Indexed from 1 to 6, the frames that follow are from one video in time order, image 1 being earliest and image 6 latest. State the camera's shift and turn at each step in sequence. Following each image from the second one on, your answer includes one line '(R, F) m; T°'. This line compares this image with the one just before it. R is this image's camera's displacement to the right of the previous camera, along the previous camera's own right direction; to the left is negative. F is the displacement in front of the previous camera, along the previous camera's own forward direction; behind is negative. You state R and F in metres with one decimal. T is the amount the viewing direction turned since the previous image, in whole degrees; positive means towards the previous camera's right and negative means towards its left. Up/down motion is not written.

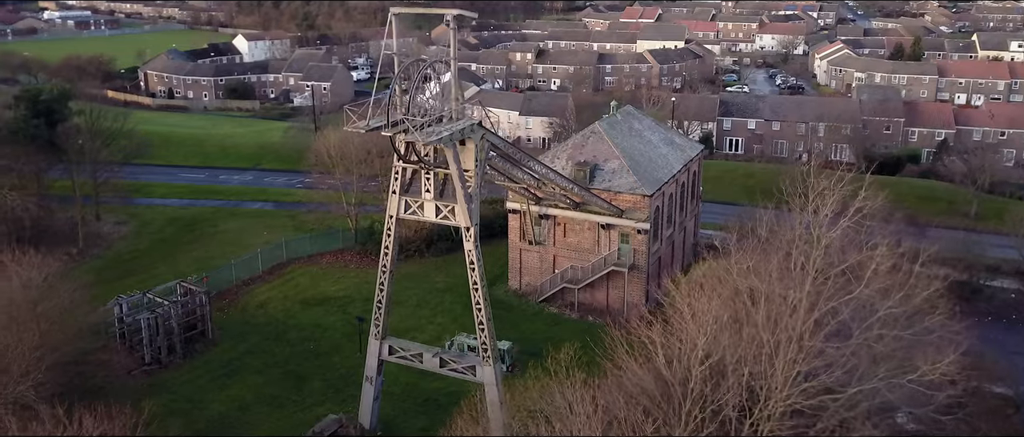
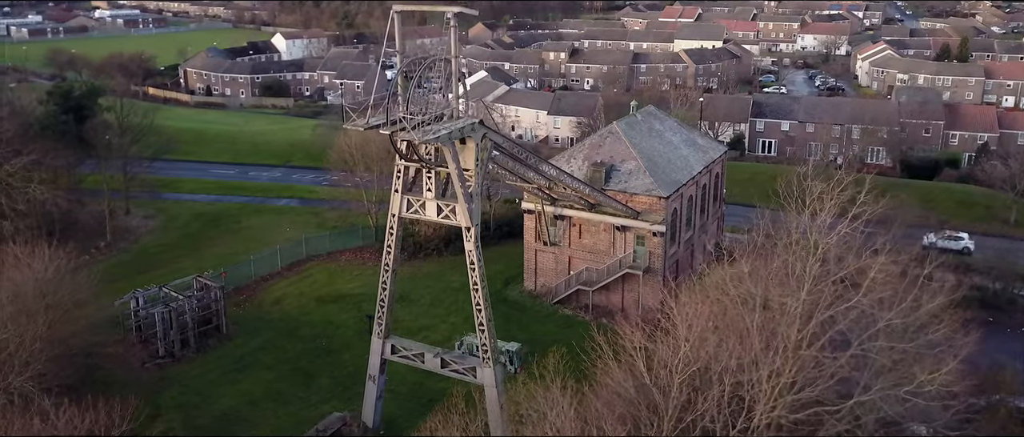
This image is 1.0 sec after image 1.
(+0.9, +0.3) m; -3°
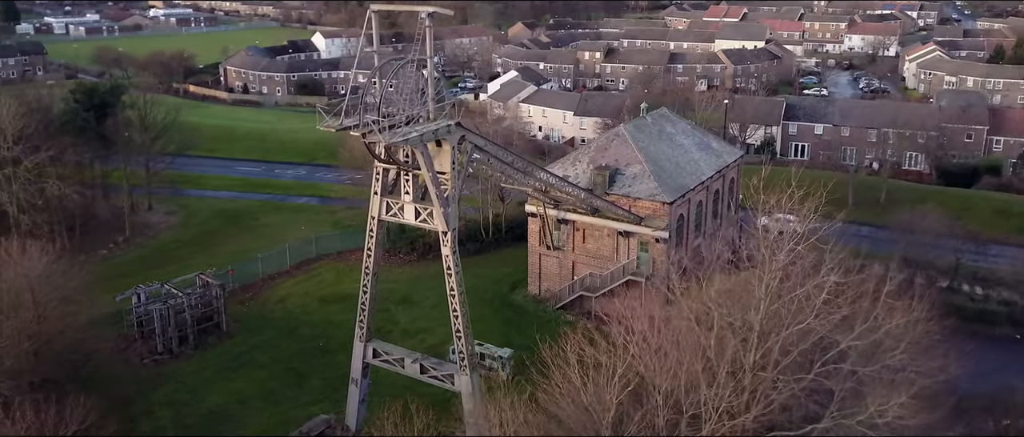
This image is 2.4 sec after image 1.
(+1.7, +0.5) m; -3°
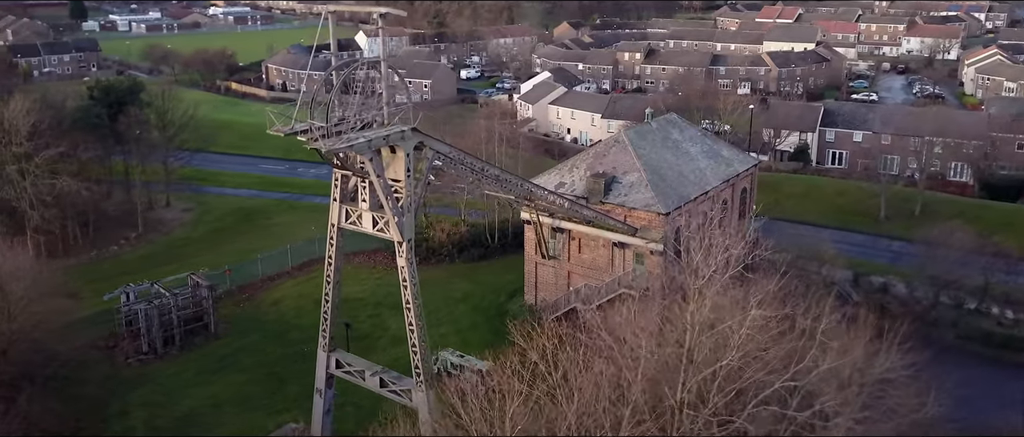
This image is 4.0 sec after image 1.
(+2.2, +1.0) m; -4°
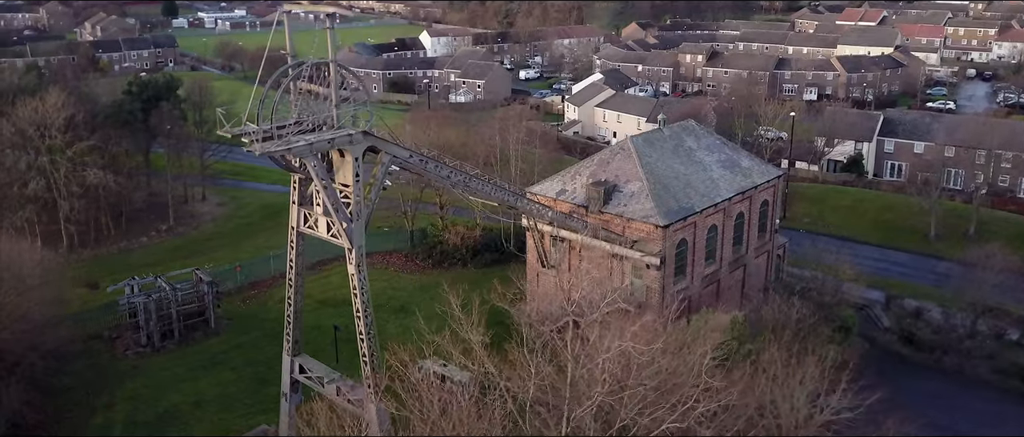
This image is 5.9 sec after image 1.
(+2.7, +0.9) m; -6°
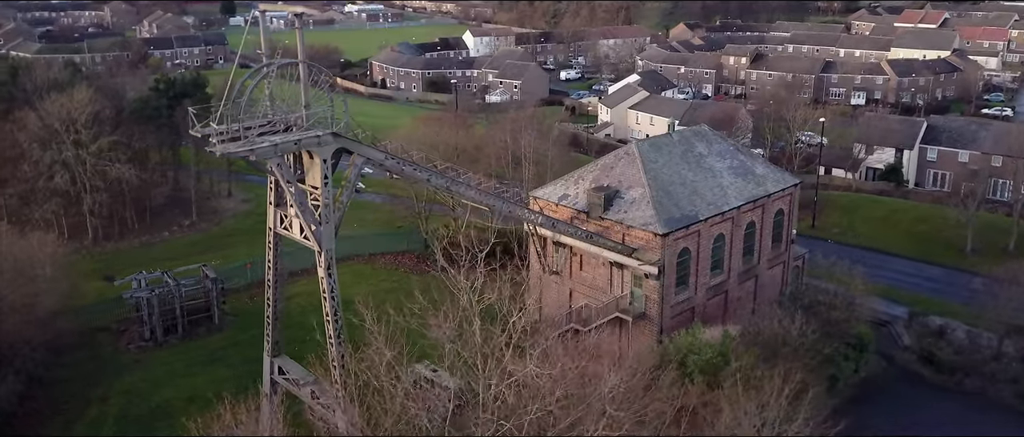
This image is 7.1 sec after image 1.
(+1.8, +0.5) m; -4°
